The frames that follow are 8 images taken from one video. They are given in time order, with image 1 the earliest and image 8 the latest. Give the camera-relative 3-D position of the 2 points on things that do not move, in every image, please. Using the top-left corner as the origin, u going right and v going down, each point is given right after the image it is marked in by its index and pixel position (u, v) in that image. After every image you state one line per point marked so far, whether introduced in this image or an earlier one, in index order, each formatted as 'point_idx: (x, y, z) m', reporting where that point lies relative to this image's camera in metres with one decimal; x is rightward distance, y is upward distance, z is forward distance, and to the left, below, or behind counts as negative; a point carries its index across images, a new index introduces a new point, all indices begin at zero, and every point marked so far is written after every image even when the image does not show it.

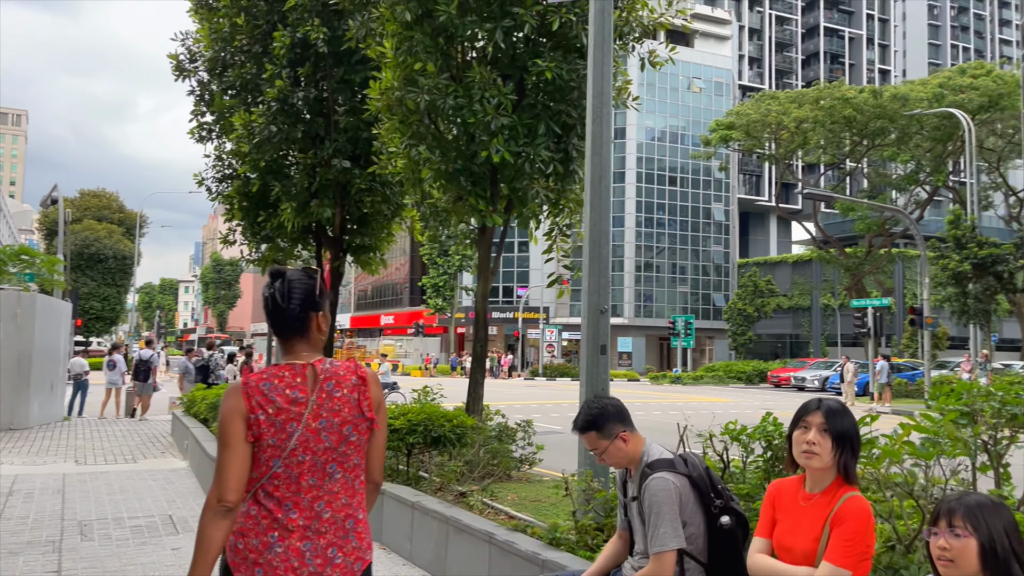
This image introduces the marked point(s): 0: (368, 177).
0: (-1.9, +1.5, +11.3) m
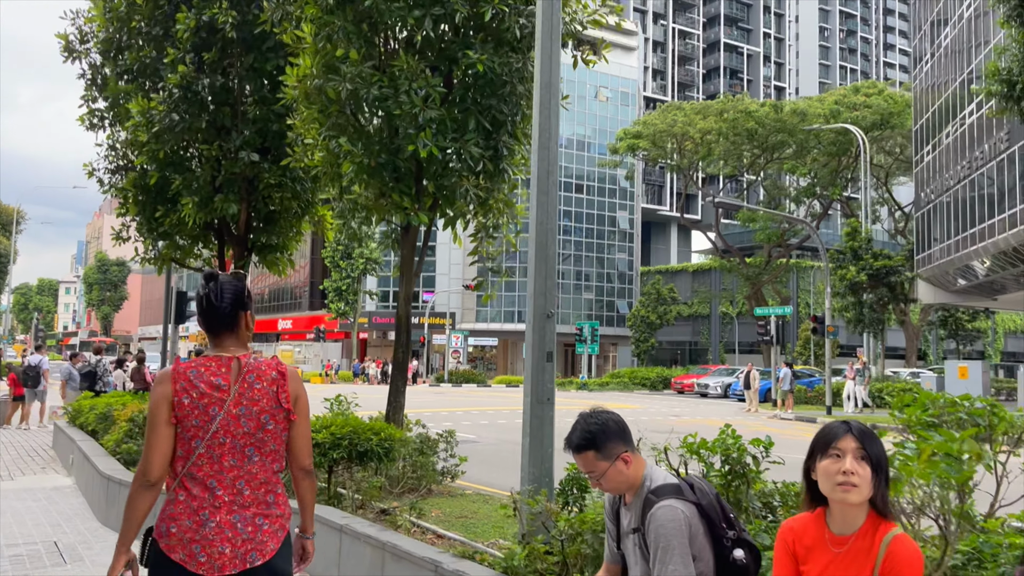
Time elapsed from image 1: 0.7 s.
0: (-2.9, +1.4, +10.7) m
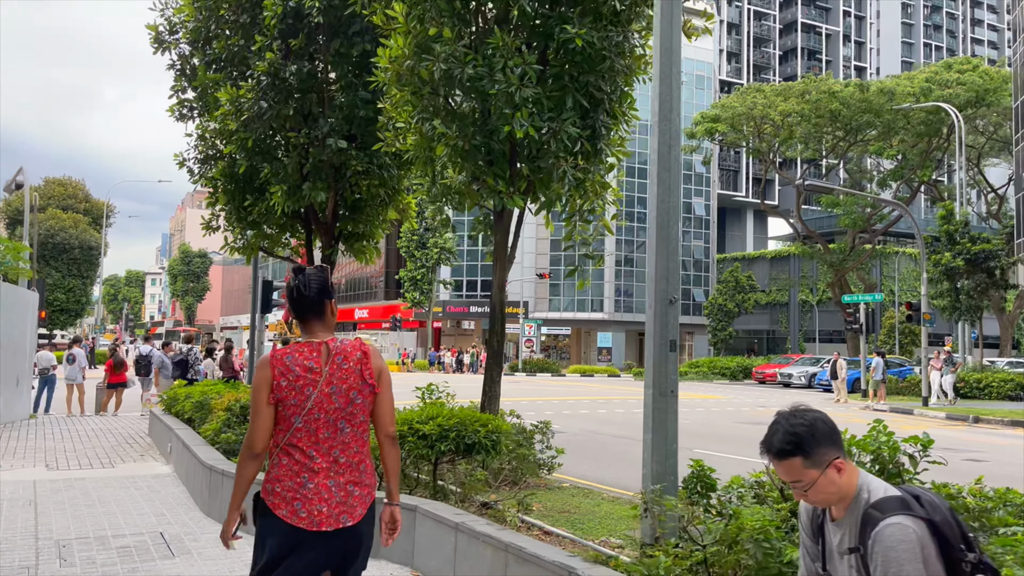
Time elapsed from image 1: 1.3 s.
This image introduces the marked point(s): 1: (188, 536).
0: (-1.8, +1.6, +10.6) m
1: (-2.0, -1.5, +5.3) m
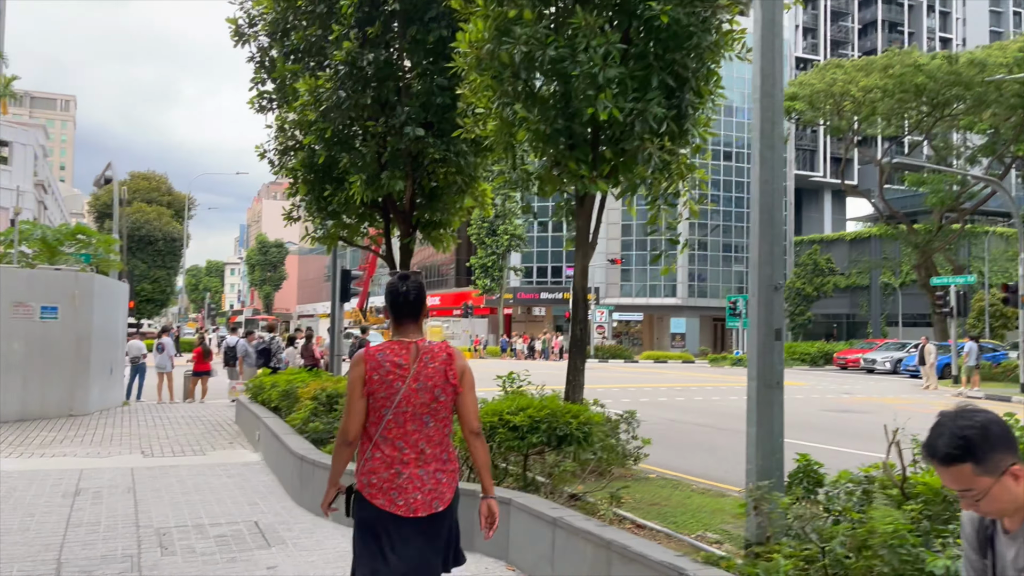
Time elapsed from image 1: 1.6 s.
0: (-0.9, +1.7, +10.5) m
1: (-1.4, -1.5, +5.3) m
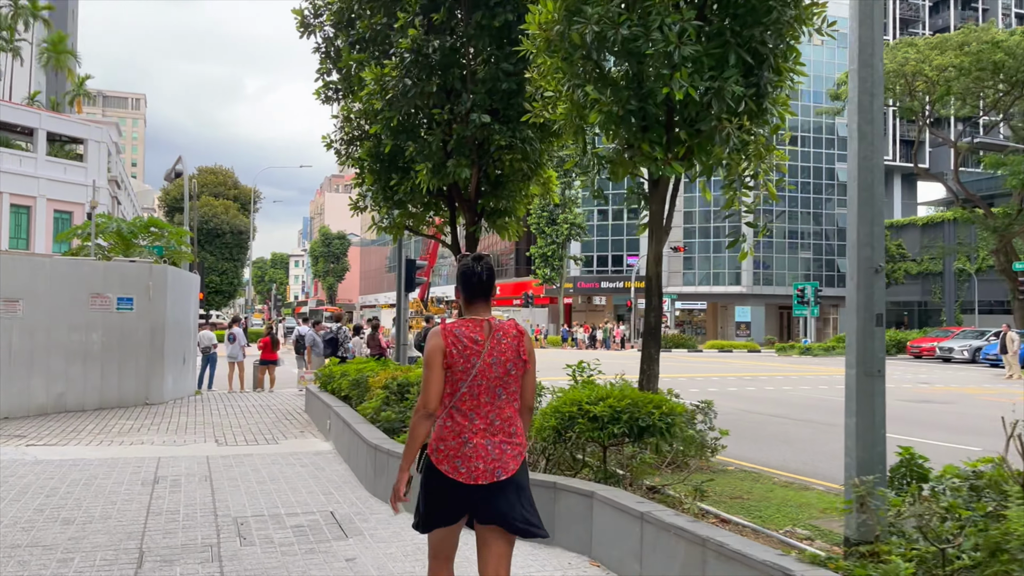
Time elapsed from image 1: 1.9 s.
0: (-0.1, +1.9, +10.4) m
1: (-0.9, -1.4, +5.3) m
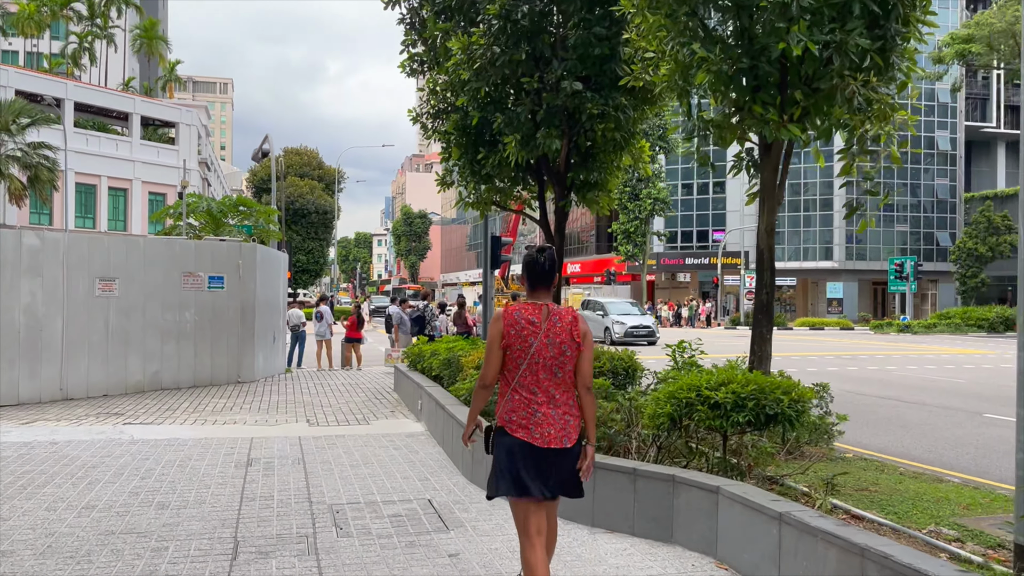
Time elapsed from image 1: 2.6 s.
0: (+1.0, +2.2, +9.9) m
1: (-0.3, -1.3, +5.0) m
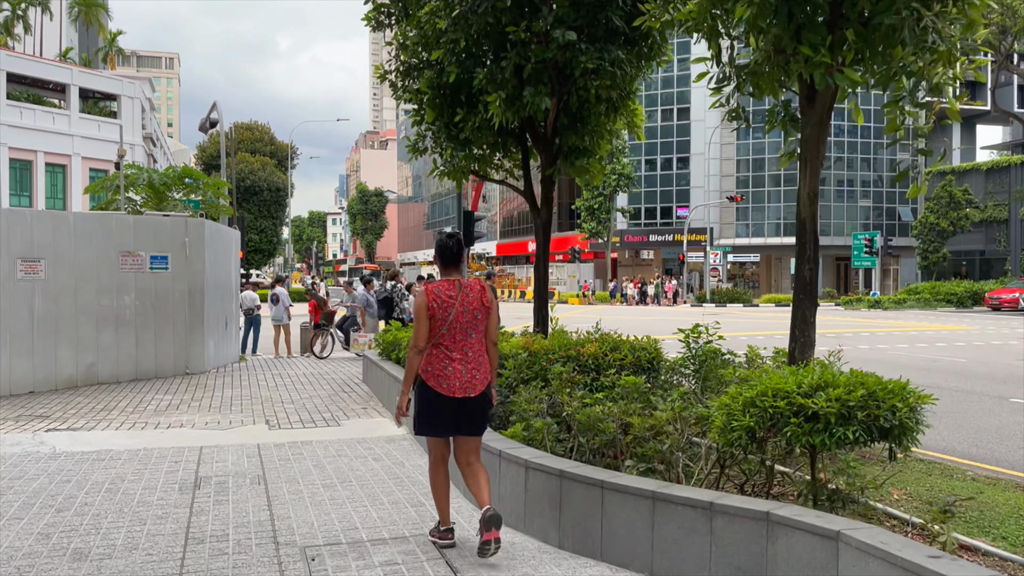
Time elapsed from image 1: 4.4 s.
0: (+0.9, +2.4, +8.8) m
1: (-0.2, -1.2, +3.9) m
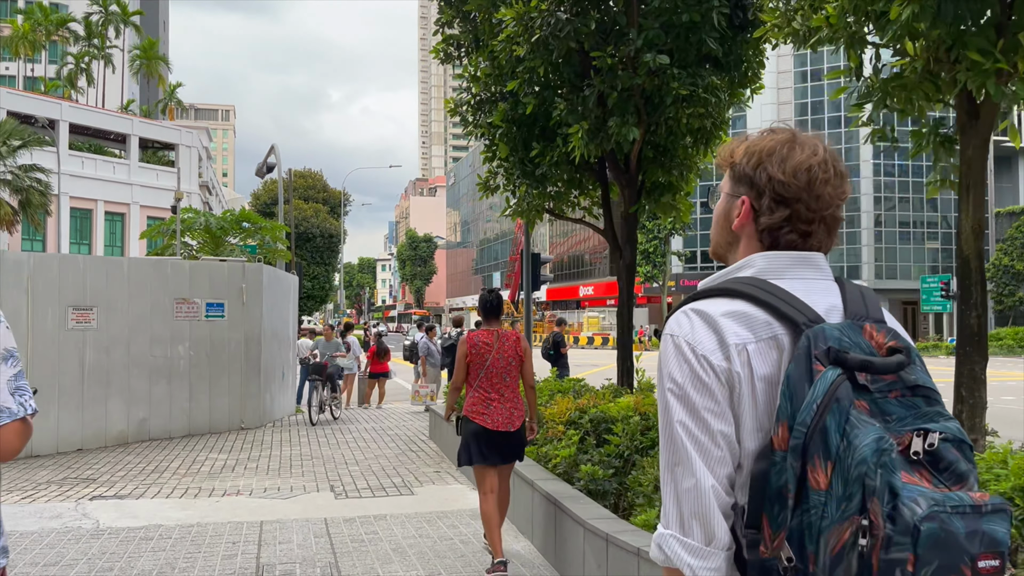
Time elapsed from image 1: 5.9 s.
0: (+1.6, +1.9, +8.0) m
1: (+0.3, -1.4, +3.0) m
